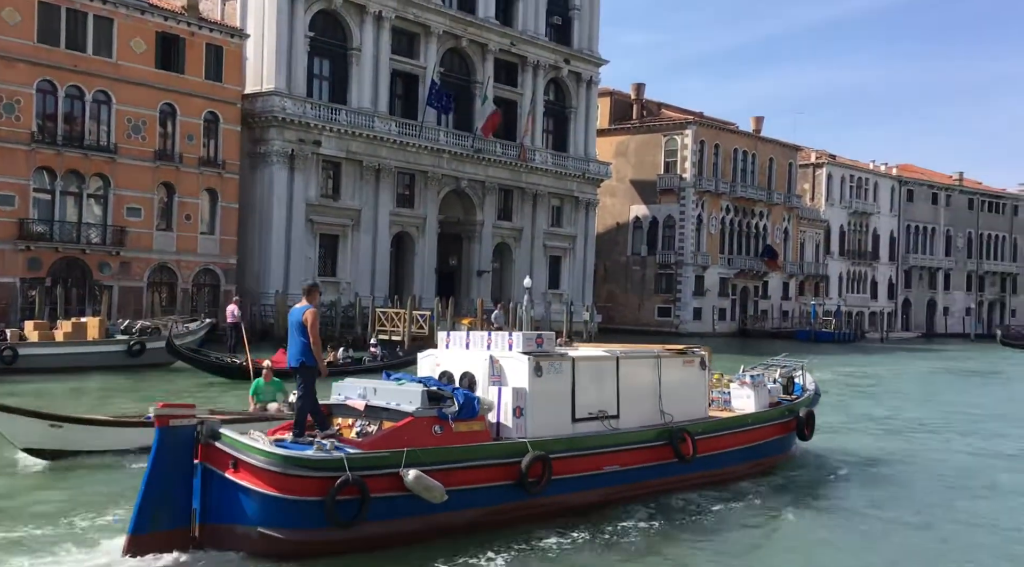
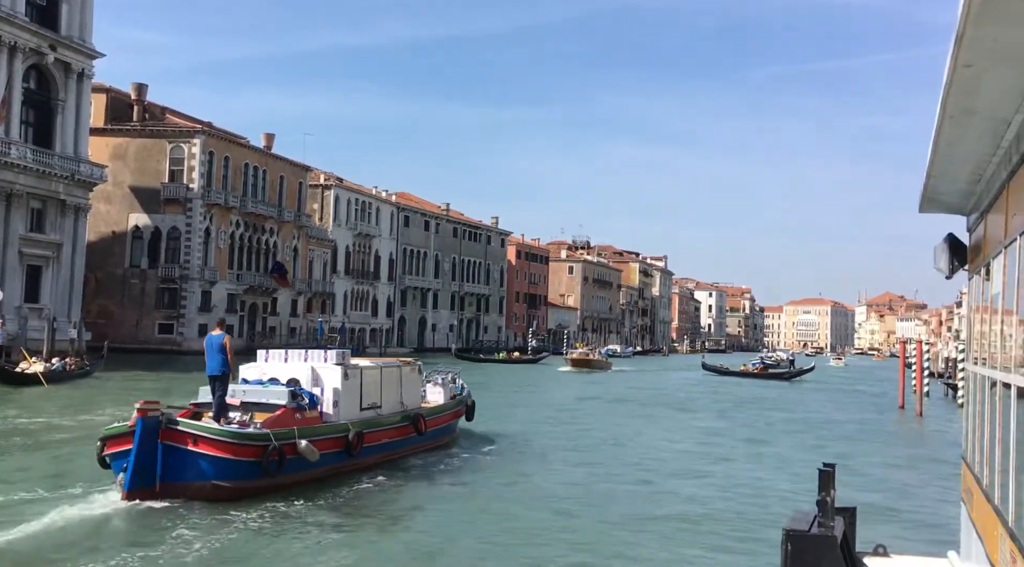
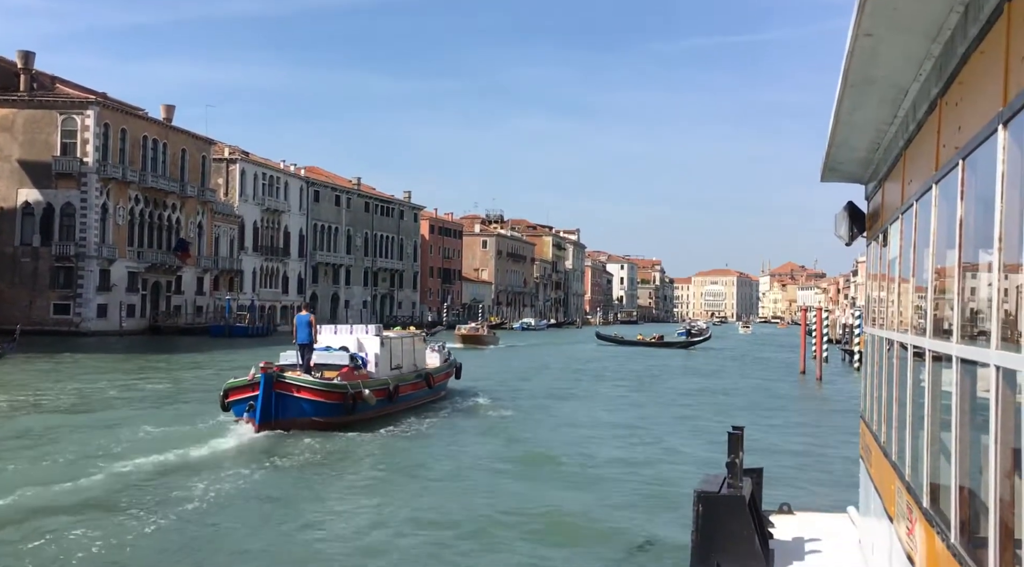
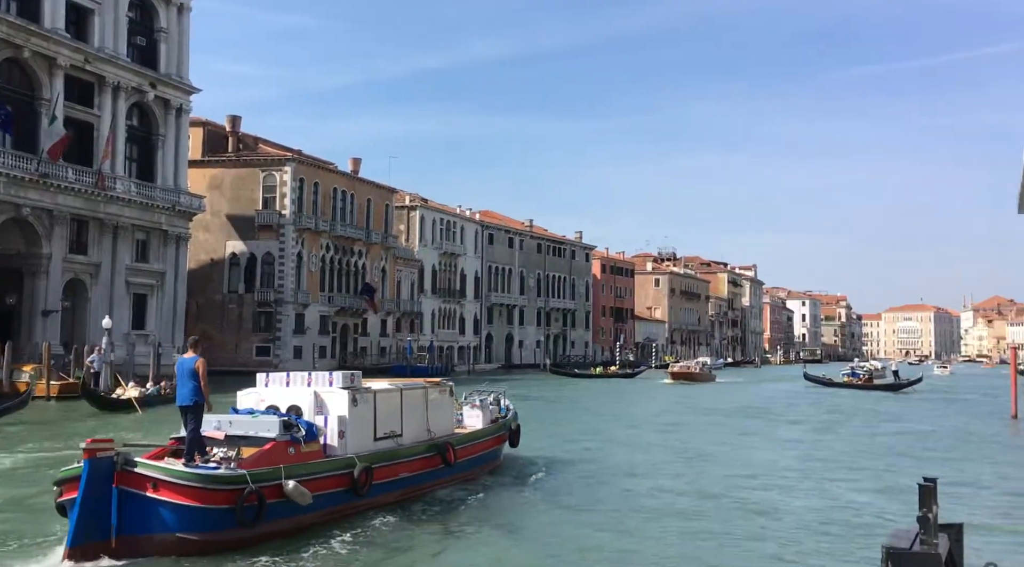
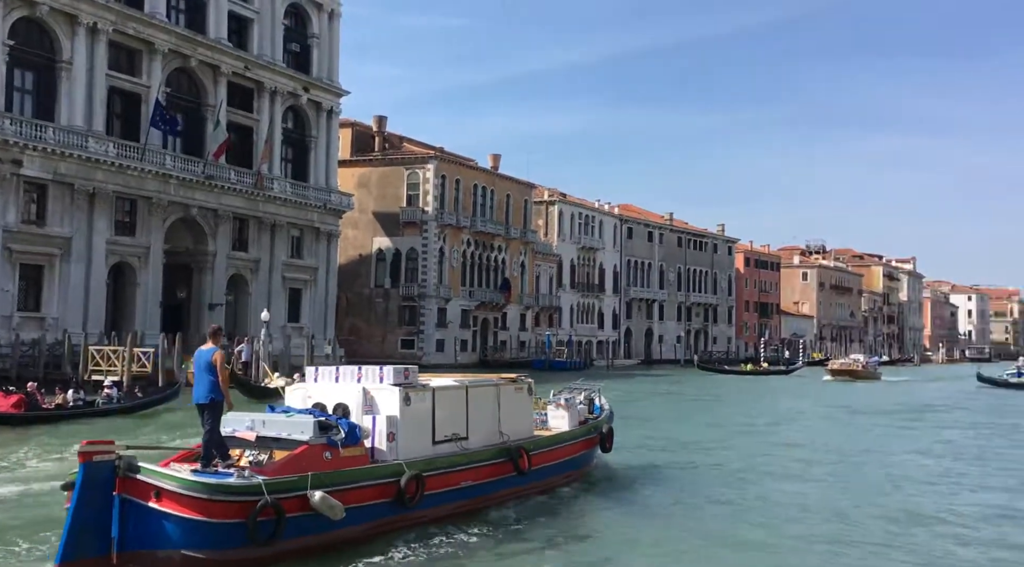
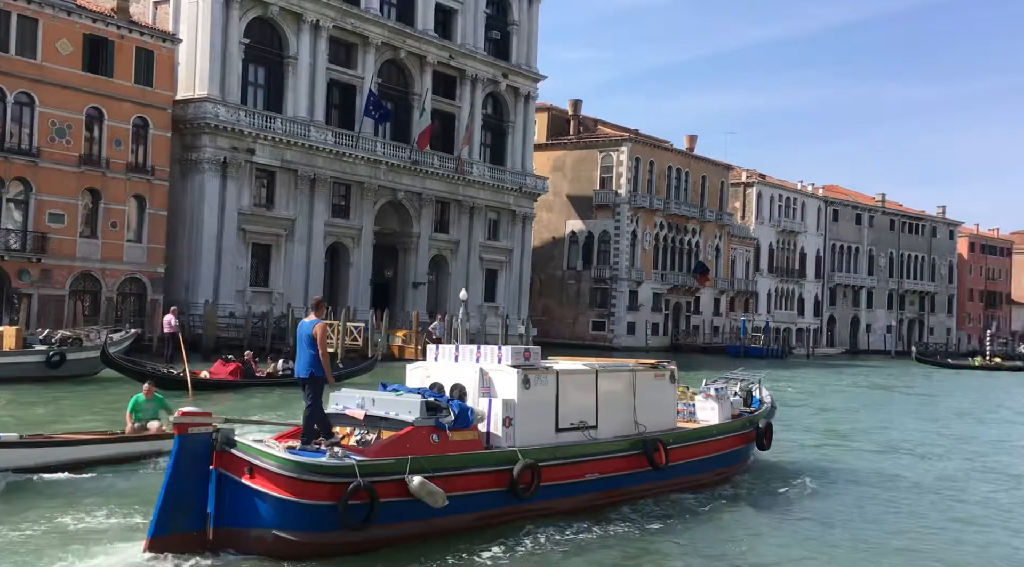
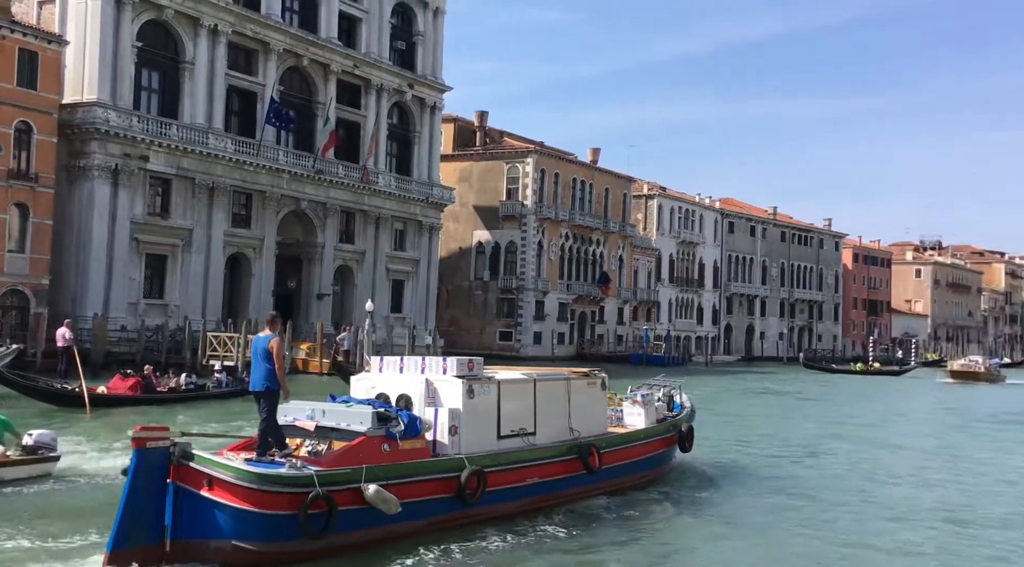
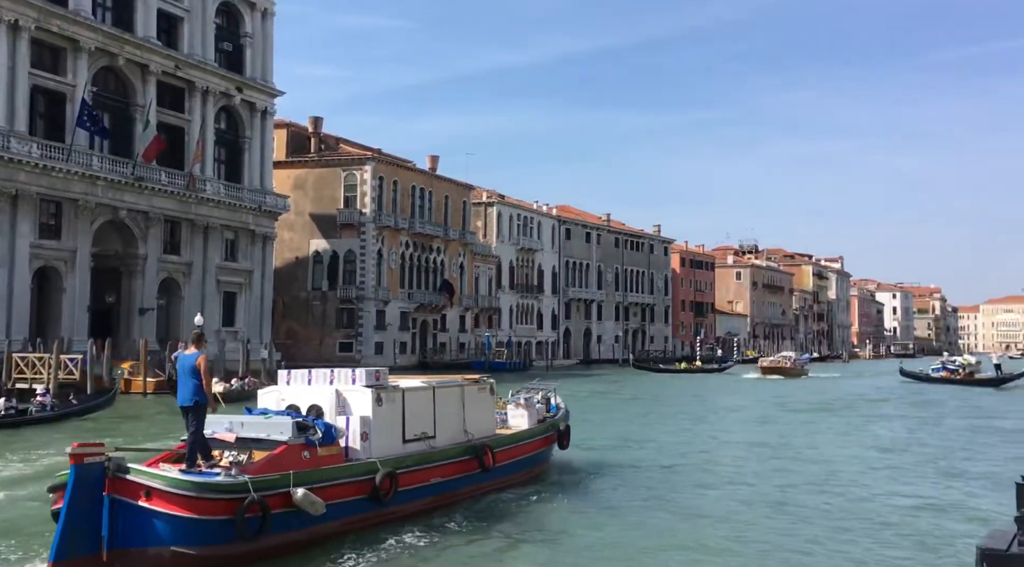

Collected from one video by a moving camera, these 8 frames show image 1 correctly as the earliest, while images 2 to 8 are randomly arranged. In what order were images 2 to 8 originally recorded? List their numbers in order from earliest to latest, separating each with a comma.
6, 7, 5, 8, 4, 2, 3
